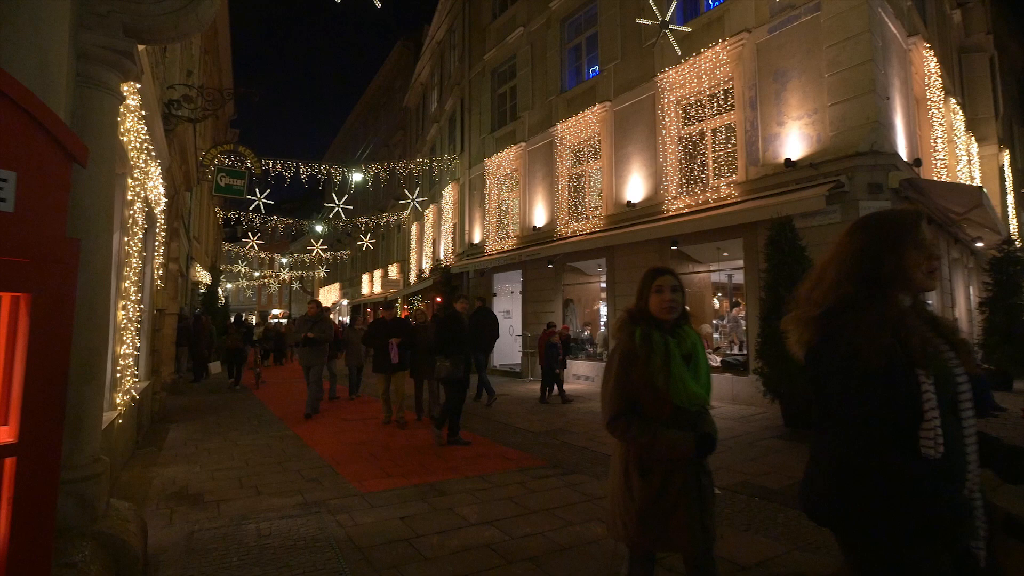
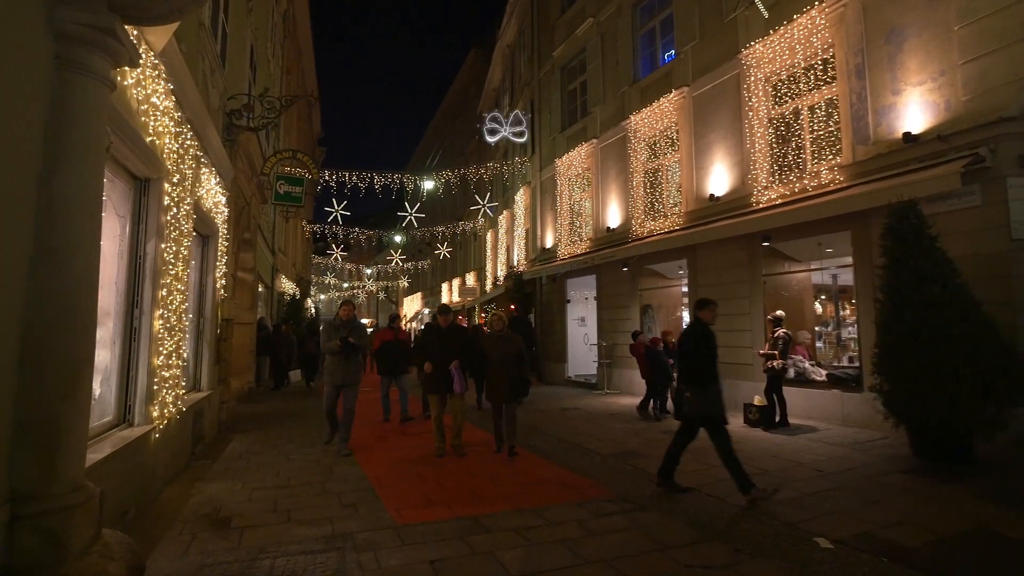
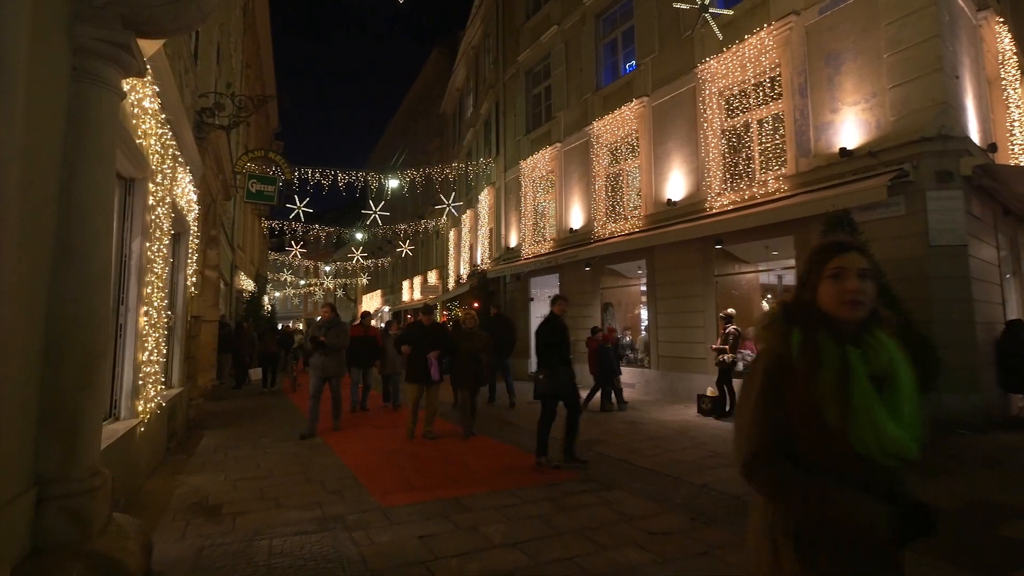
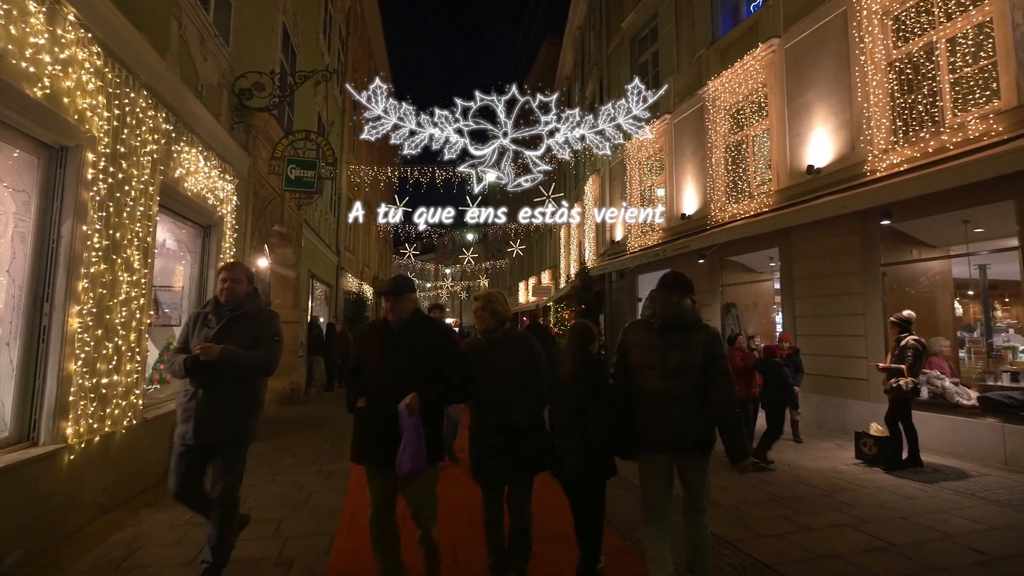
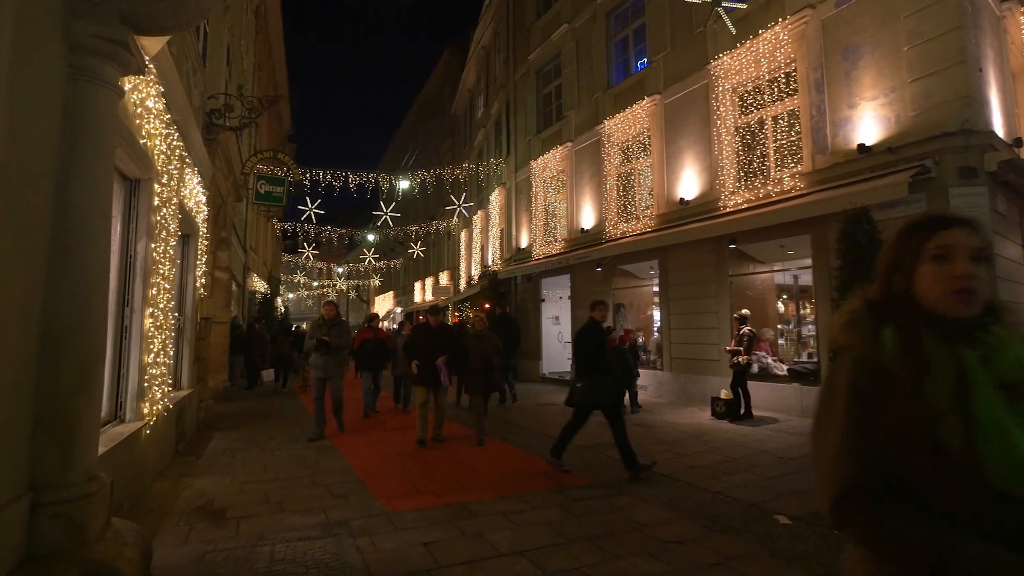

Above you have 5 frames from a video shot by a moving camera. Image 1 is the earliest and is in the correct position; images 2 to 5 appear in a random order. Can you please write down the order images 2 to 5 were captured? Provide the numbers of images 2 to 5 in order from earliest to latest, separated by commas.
3, 5, 2, 4
